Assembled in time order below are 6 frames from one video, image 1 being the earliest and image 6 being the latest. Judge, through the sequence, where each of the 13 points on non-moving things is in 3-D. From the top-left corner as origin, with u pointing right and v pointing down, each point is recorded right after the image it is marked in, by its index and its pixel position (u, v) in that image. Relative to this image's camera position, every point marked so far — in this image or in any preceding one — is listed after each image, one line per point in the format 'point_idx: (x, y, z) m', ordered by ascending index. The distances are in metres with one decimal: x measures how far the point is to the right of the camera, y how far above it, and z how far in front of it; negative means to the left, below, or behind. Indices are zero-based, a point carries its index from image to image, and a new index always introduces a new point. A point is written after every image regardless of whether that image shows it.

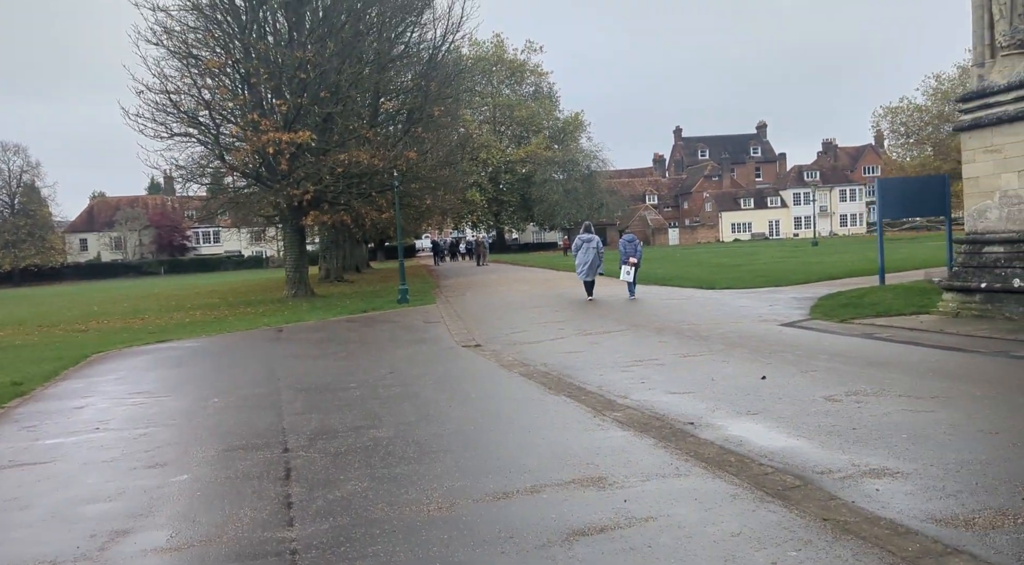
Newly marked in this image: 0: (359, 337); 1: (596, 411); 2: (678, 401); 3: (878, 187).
0: (-2.7, -1.0, +15.0) m
1: (+0.8, -1.1, +7.5) m
2: (+1.5, -1.1, +7.7) m
3: (+7.8, +2.0, +18.1) m
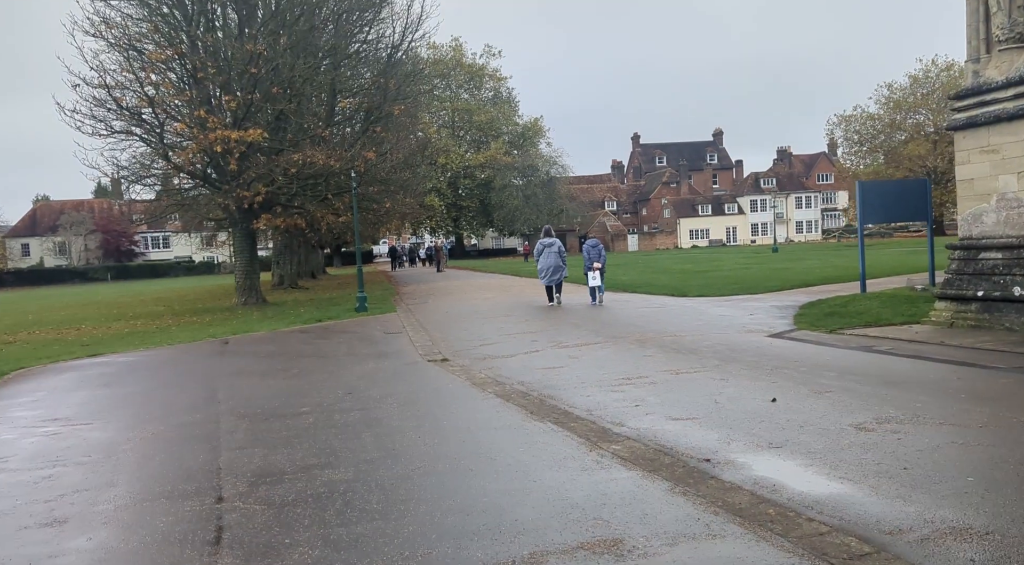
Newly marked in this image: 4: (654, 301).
0: (-3.3, -1.1, +13.8) m
1: (+0.6, -1.2, +6.4) m
2: (+1.3, -1.2, +6.7) m
3: (+7.1, +1.9, +17.4) m
4: (+3.3, -0.4, +19.9) m
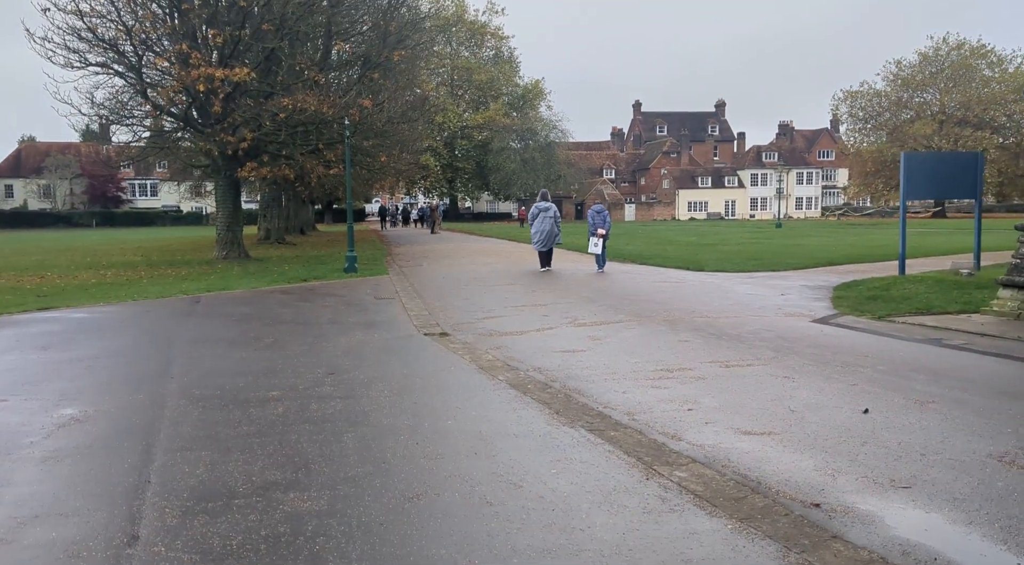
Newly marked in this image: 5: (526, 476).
0: (-3.2, -0.5, +12.2) m
1: (+0.8, -1.1, +4.9) m
2: (+1.5, -1.0, +5.1) m
3: (+7.3, +2.2, +15.7) m
4: (+3.4, +0.2, +18.4) m
5: (+0.1, -1.1, +4.7) m
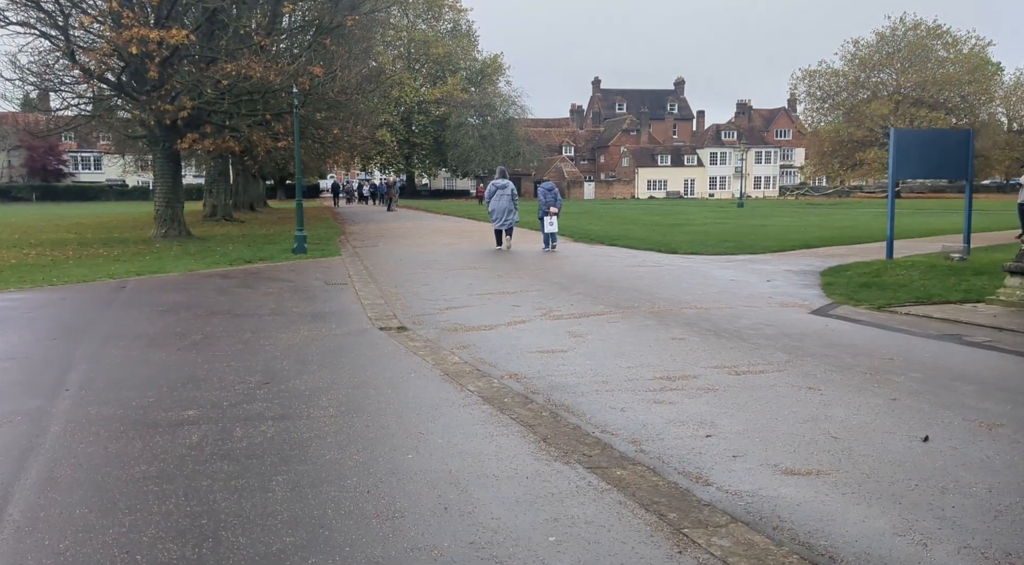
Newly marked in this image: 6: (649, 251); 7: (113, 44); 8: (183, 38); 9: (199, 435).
0: (-3.6, -0.3, +10.7) m
1: (+0.7, -1.1, +3.7) m
2: (+1.4, -1.0, +4.0) m
3: (+6.7, +2.5, +14.8) m
4: (+2.6, +0.5, +17.2) m
5: (0.0, -1.1, +3.5) m
6: (+3.0, +0.7, +18.8) m
7: (-9.2, +5.5, +19.4) m
8: (-7.6, +5.6, +19.4) m
9: (-1.9, -0.9, +5.1) m
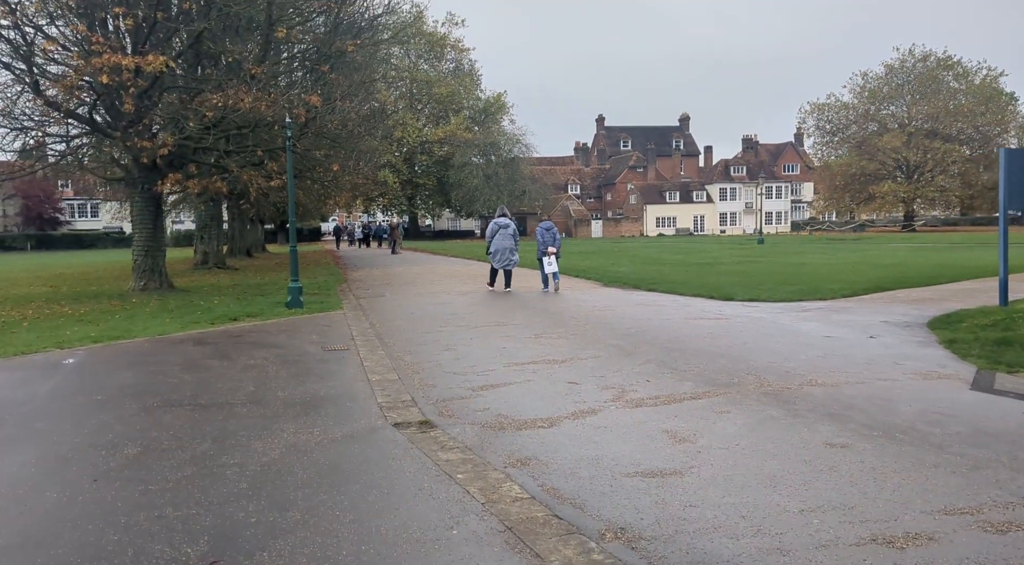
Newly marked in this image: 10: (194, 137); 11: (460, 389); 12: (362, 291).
0: (-3.1, -1.0, +8.2) m
1: (+1.2, -1.4, +1.0) m
2: (+1.9, -1.4, +1.3) m
3: (+7.2, +1.7, +12.3) m
4: (+3.2, -0.4, +14.7) m
5: (+0.5, -1.4, +0.9) m
6: (+3.6, -0.3, +16.2) m
7: (-8.7, +4.2, +17.1) m
8: (-7.1, +4.4, +17.1) m
9: (-1.4, -1.3, +2.4) m
10: (-7.2, +3.3, +19.3) m
11: (-0.5, -1.0, +7.9) m
12: (-3.4, -0.2, +18.9) m
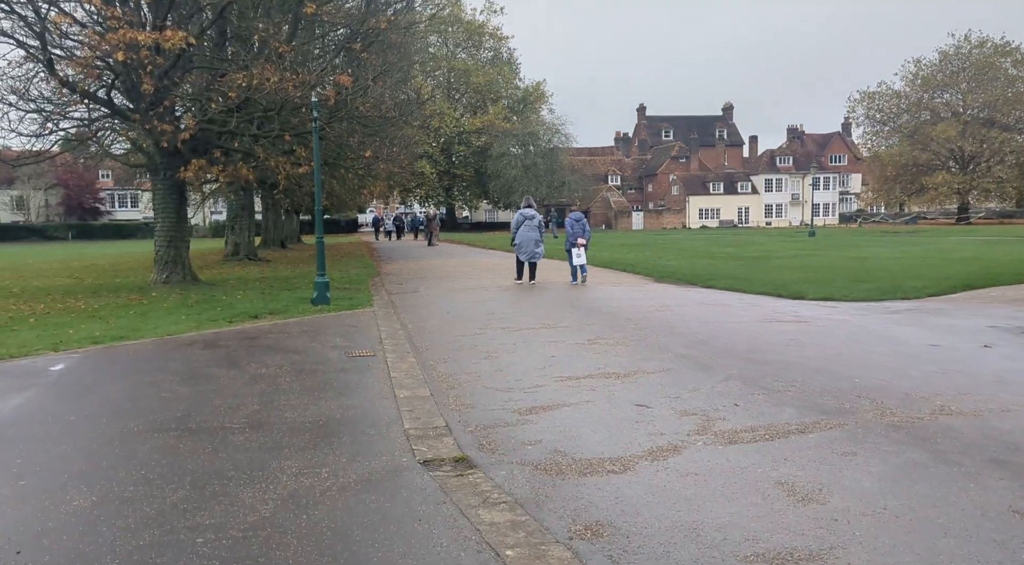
0: (-2.6, -1.0, +6.9) m
1: (+1.3, -1.5, -0.4) m
2: (+2.1, -1.4, -0.2) m
3: (+7.8, +1.7, +10.5) m
4: (+3.9, -0.4, +13.1) m
5: (+0.6, -1.5, -0.6) m
6: (+4.4, -0.2, +14.6) m
7: (-7.8, +4.4, +15.9) m
8: (-6.2, +4.5, +15.9) m
9: (-1.2, -1.4, +1.1) m
10: (-6.3, +3.5, +18.1) m
11: (0.0, -1.0, +6.5) m
12: (-2.4, -0.1, +17.6) m
